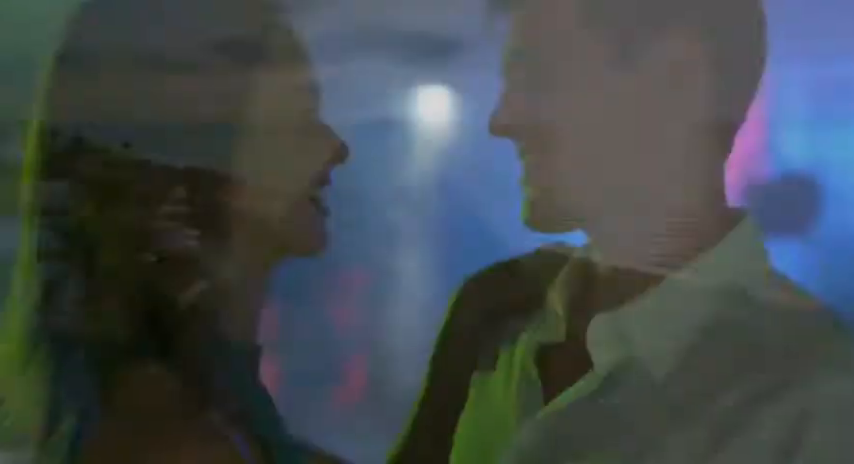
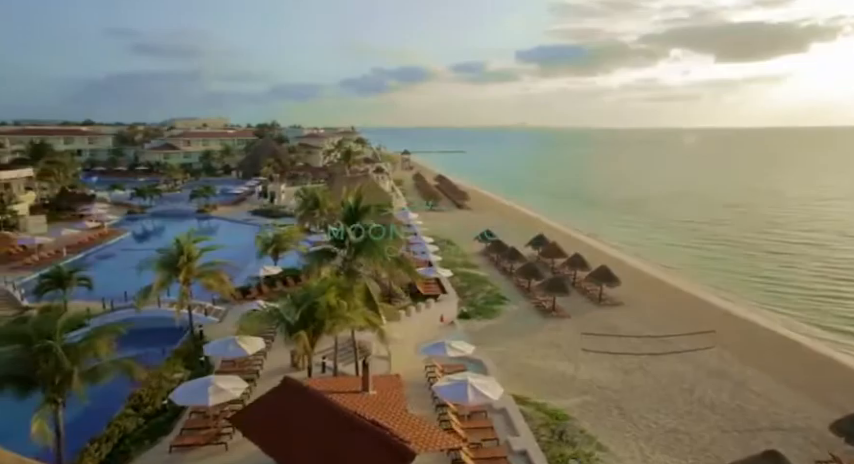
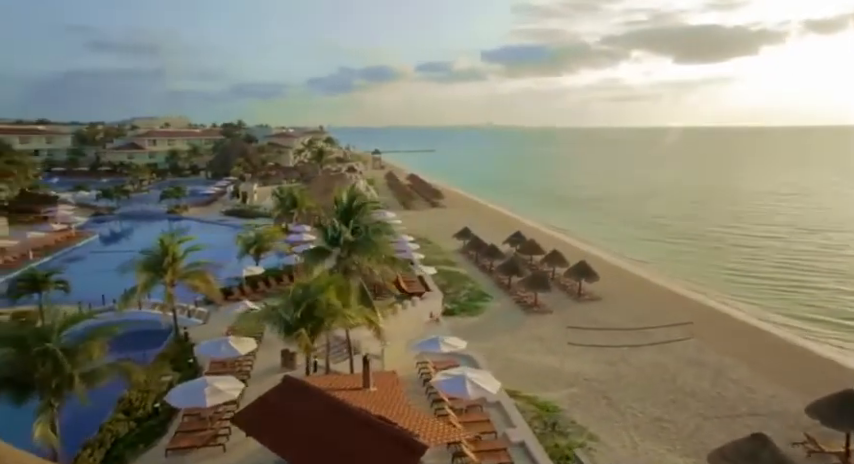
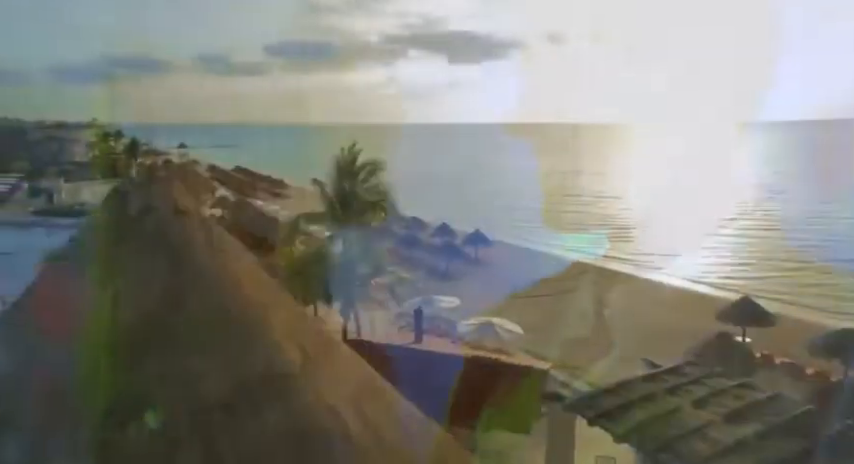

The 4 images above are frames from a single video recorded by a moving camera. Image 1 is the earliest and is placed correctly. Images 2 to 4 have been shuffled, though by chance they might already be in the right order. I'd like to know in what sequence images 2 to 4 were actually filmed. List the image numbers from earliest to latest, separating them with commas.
4, 3, 2
